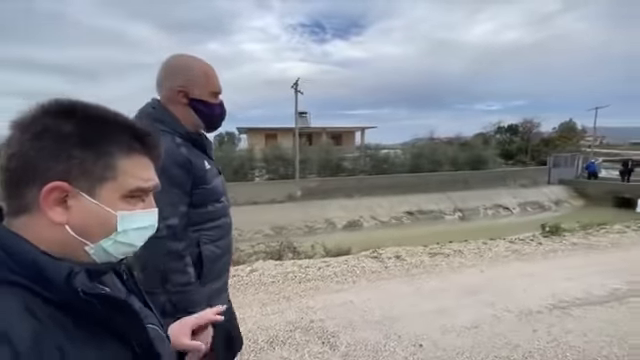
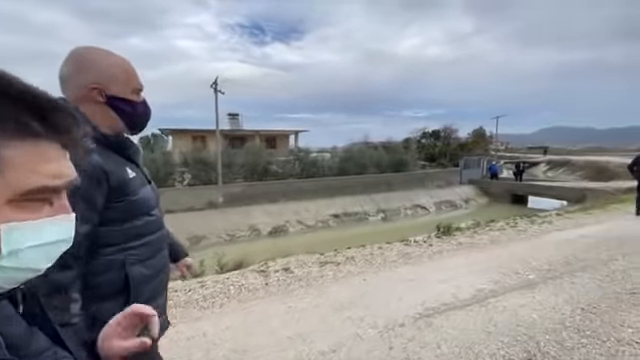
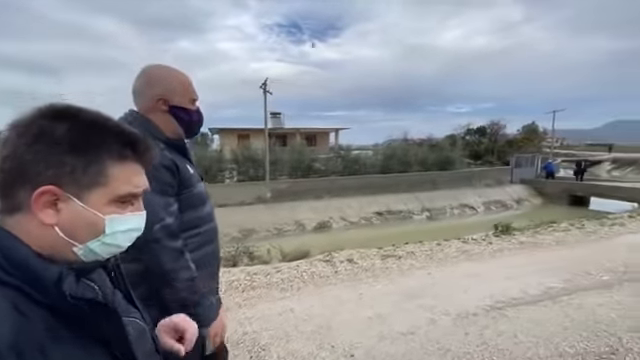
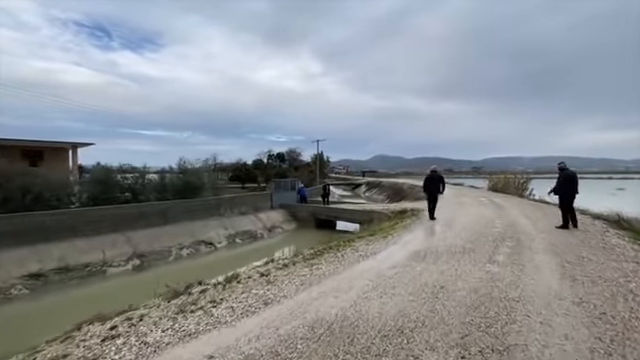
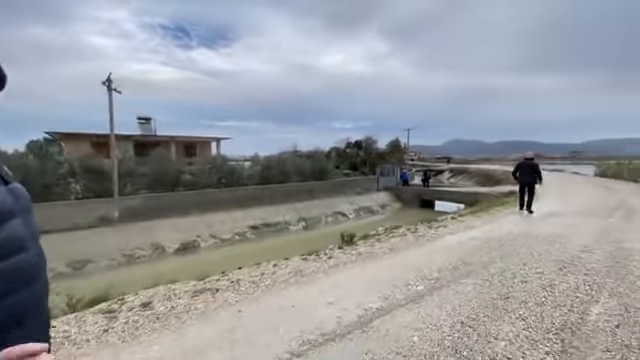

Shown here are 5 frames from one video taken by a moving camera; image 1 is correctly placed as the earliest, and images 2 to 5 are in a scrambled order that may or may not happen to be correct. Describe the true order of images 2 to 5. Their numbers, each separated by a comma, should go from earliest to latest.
3, 2, 5, 4
